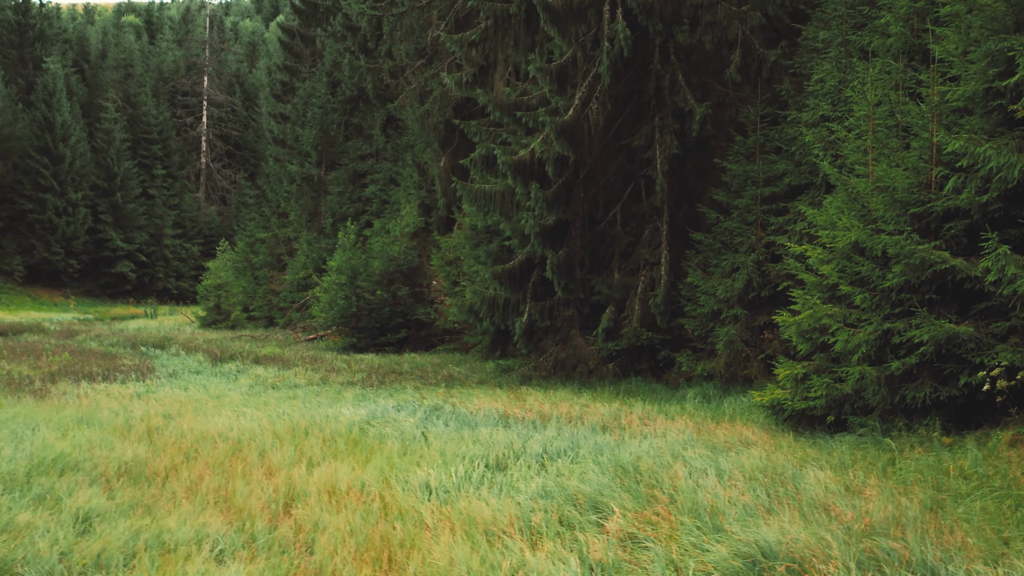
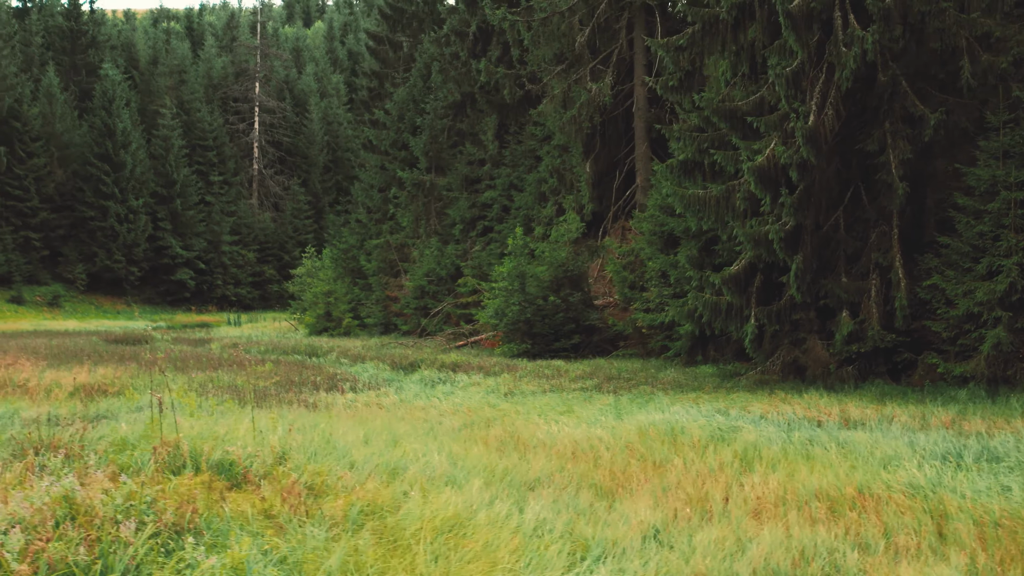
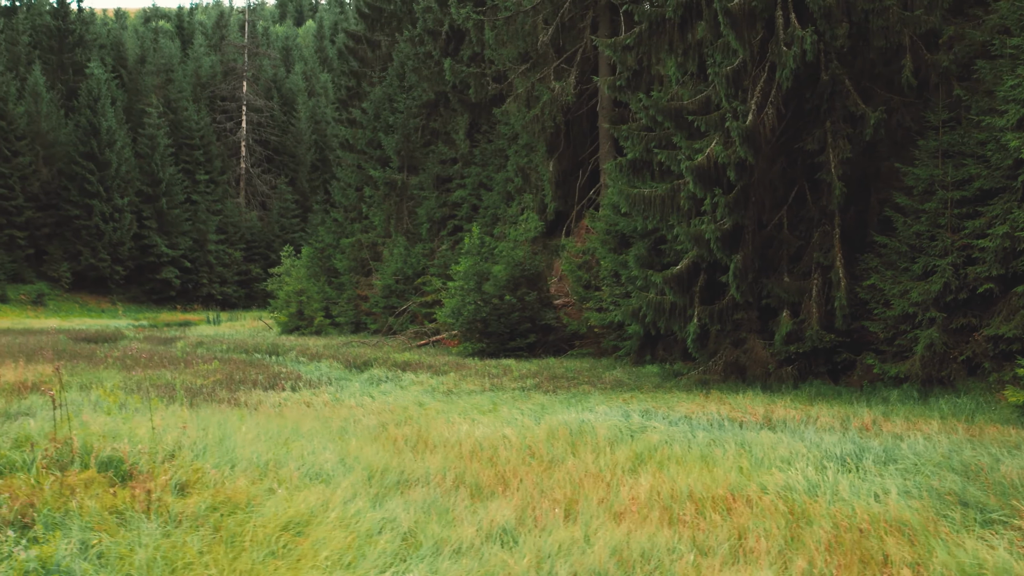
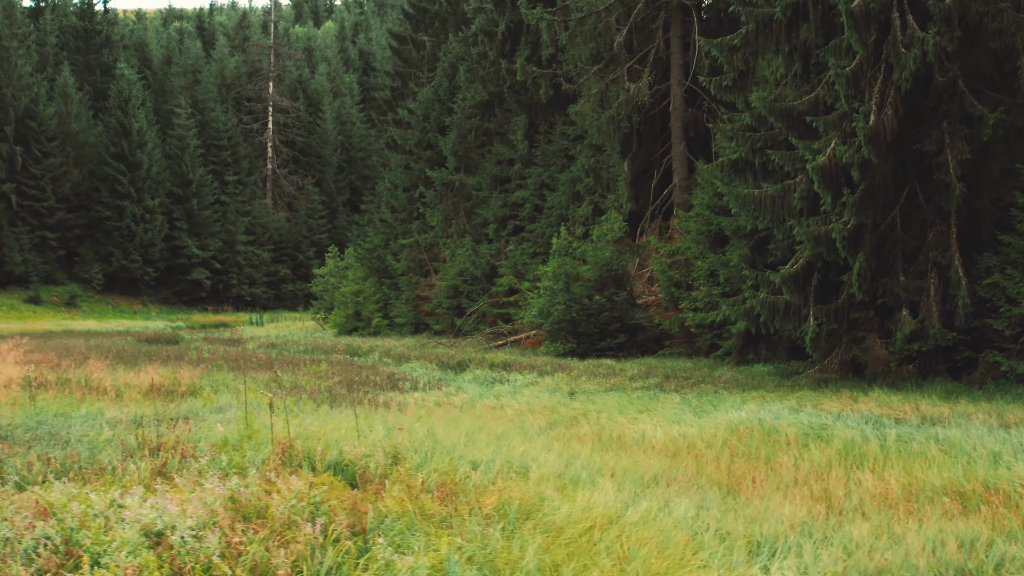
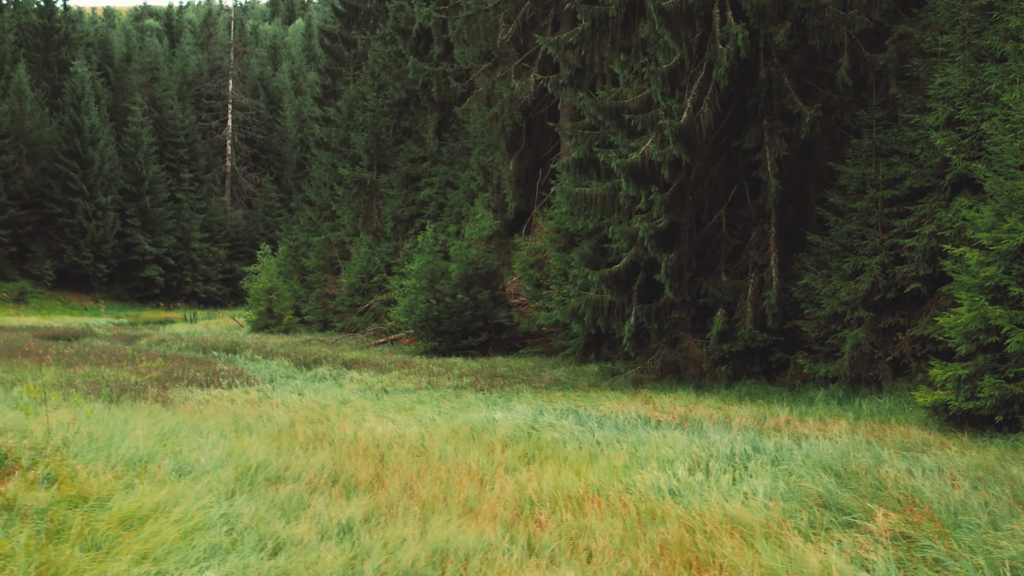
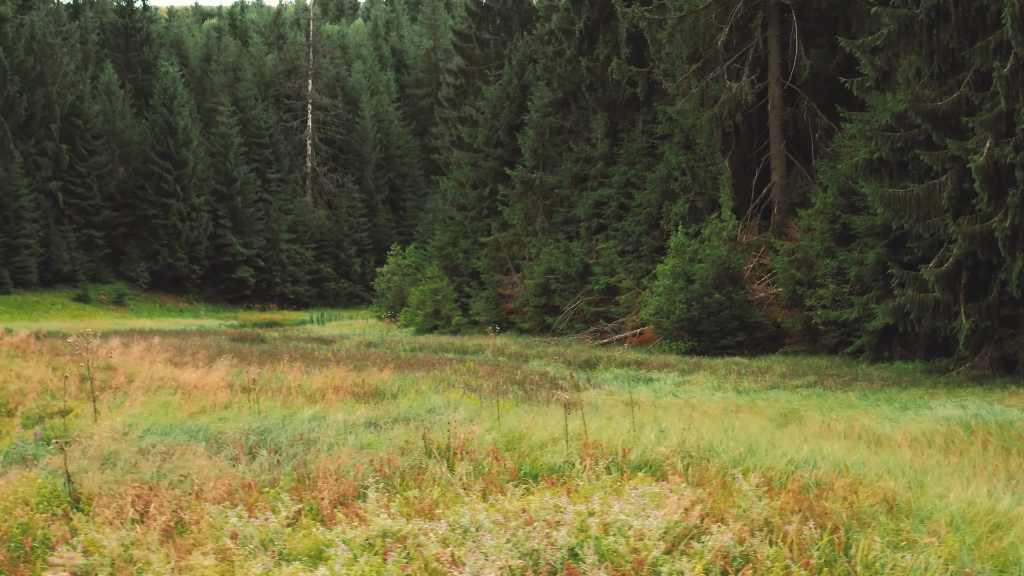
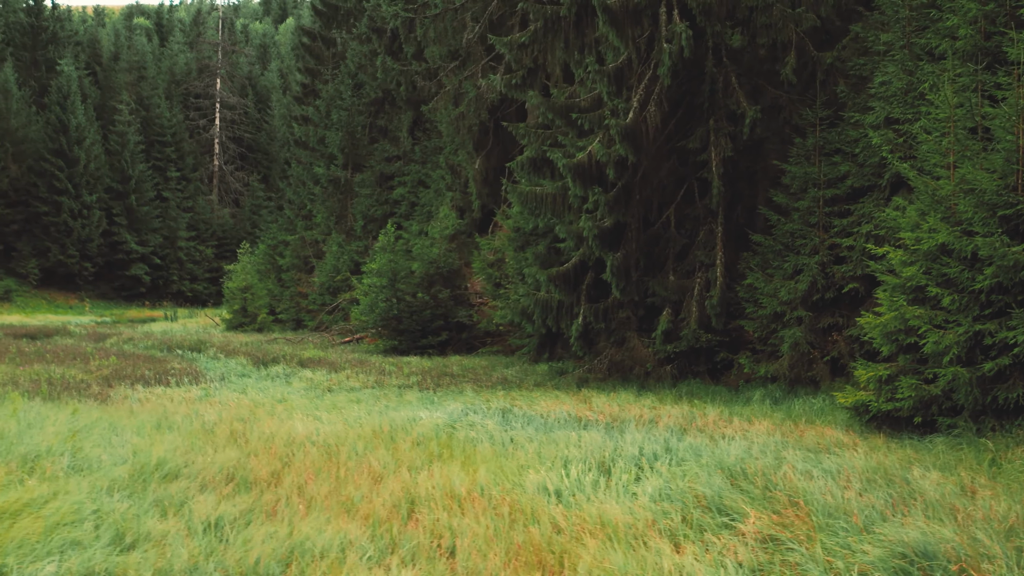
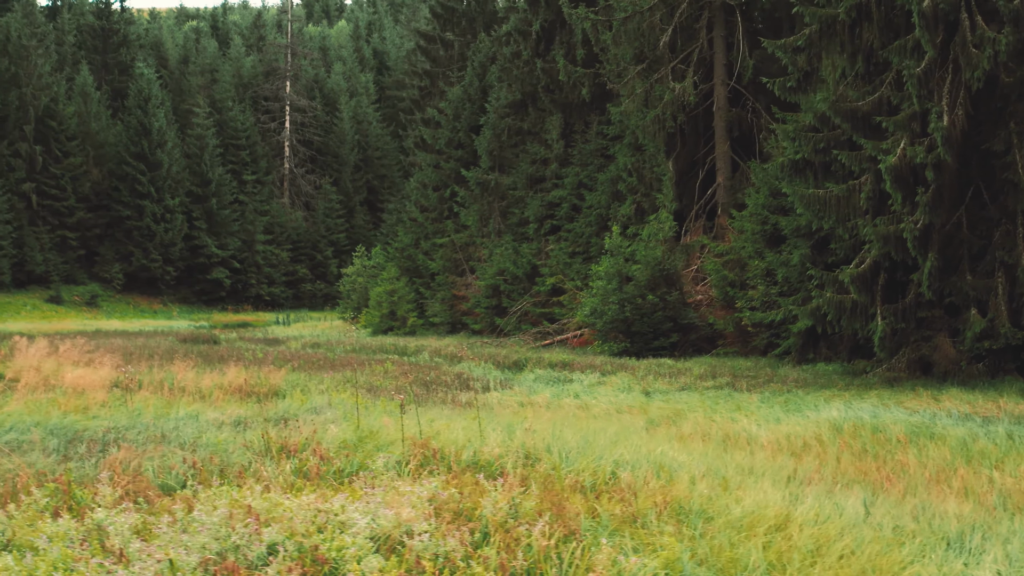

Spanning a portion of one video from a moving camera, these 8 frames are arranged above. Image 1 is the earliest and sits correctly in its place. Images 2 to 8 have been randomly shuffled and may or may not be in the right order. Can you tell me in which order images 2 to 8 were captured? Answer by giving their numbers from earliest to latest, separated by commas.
7, 5, 3, 2, 4, 8, 6
